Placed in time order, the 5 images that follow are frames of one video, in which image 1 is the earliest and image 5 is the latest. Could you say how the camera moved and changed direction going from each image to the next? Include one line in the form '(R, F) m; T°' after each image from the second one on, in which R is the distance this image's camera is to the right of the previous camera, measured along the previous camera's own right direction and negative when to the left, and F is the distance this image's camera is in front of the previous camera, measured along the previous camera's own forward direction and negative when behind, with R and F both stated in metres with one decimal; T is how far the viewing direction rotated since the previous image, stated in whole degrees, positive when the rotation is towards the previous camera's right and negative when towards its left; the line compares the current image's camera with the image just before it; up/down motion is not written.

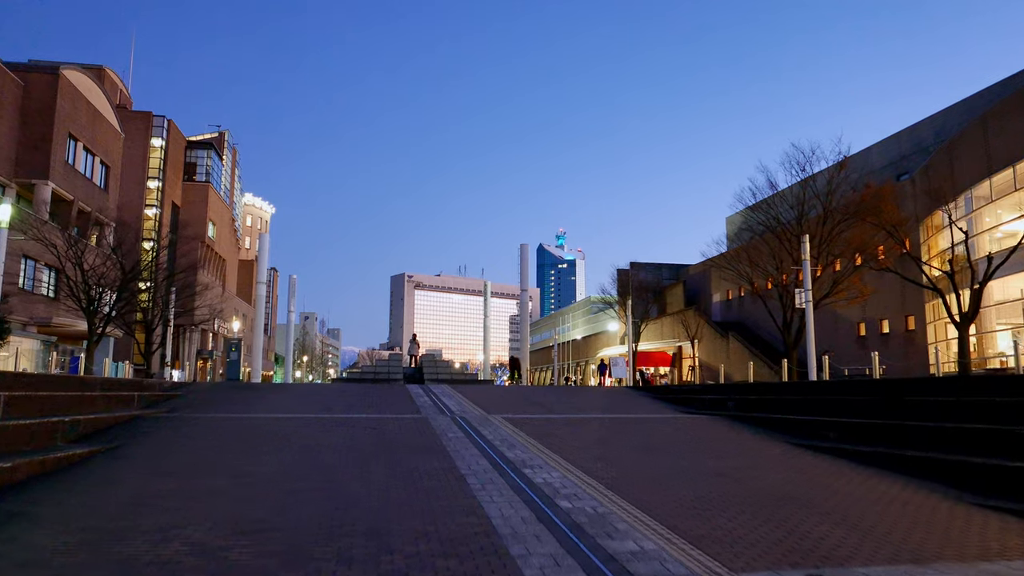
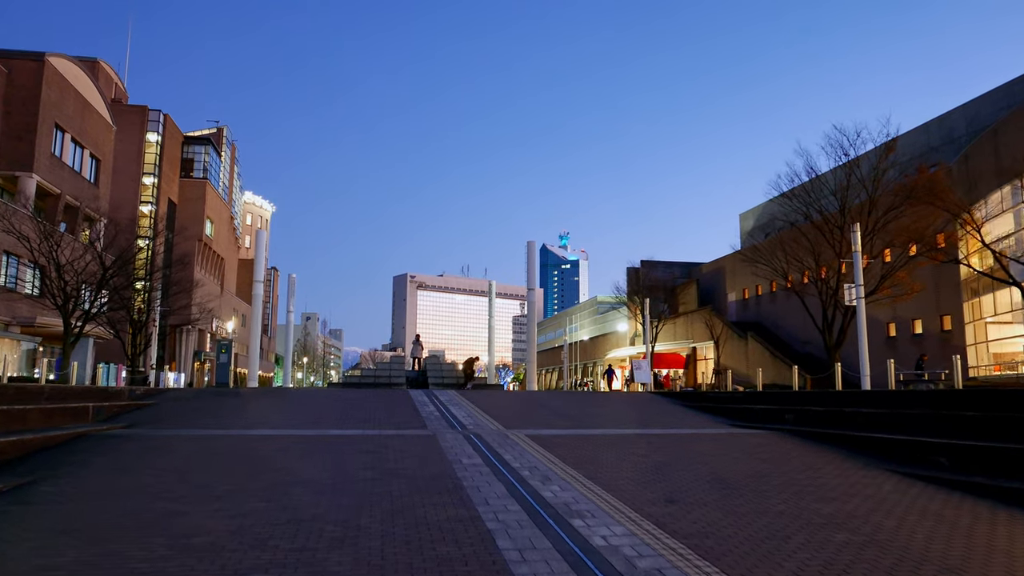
(-0.4, +2.9) m; 0°
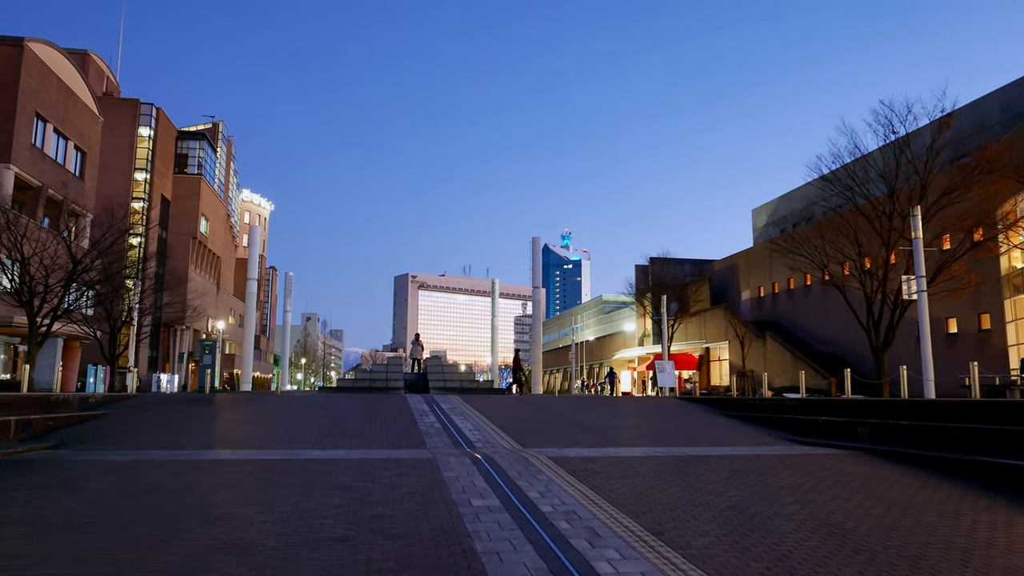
(-0.3, +3.0) m; 0°
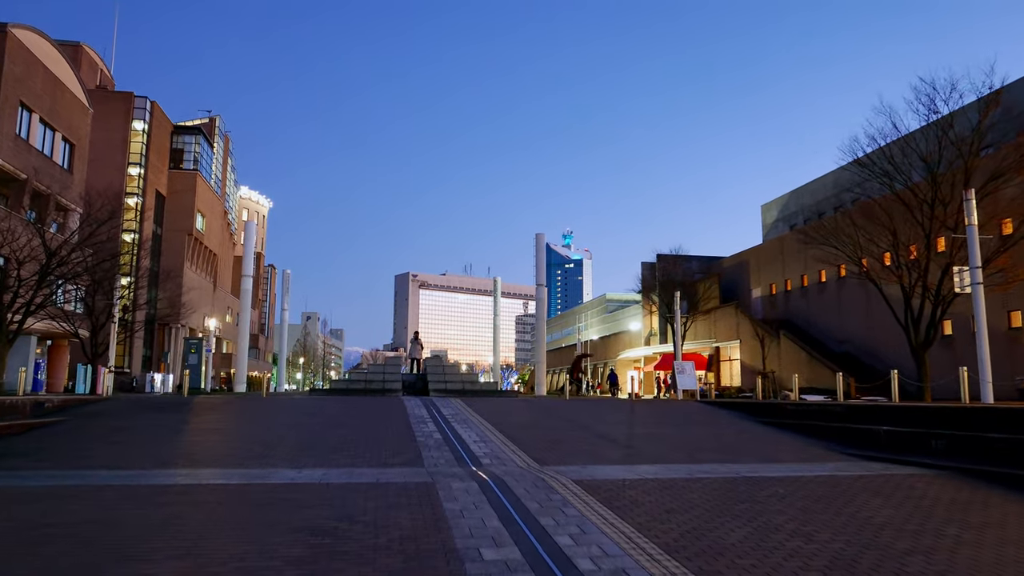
(-0.2, +2.1) m; 0°
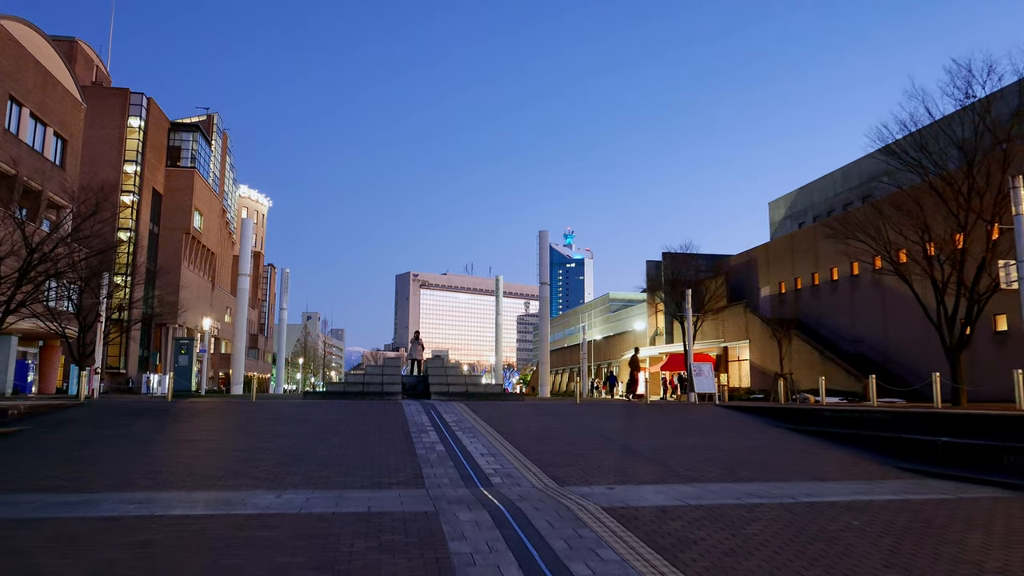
(-0.2, +1.5) m; 0°
